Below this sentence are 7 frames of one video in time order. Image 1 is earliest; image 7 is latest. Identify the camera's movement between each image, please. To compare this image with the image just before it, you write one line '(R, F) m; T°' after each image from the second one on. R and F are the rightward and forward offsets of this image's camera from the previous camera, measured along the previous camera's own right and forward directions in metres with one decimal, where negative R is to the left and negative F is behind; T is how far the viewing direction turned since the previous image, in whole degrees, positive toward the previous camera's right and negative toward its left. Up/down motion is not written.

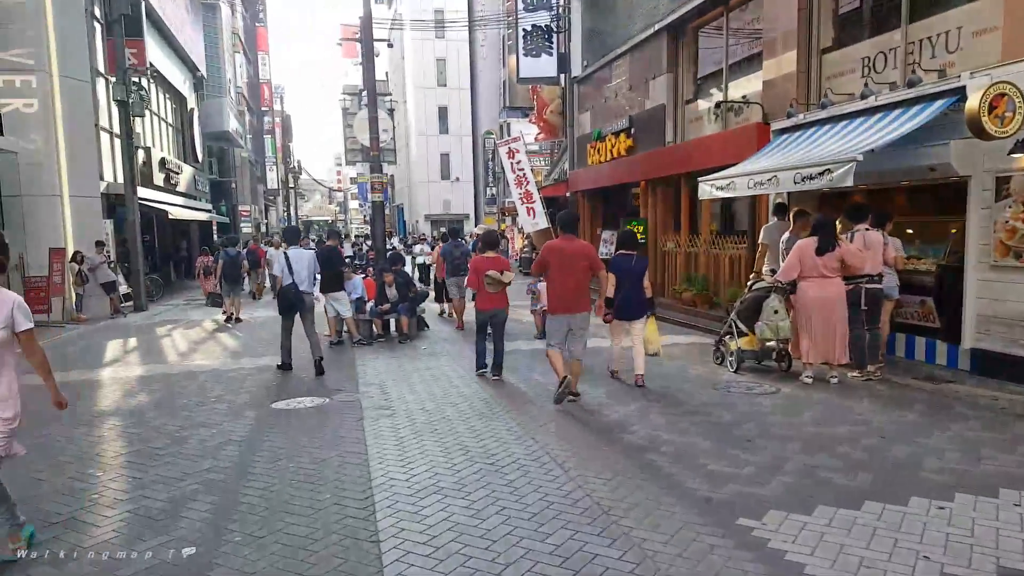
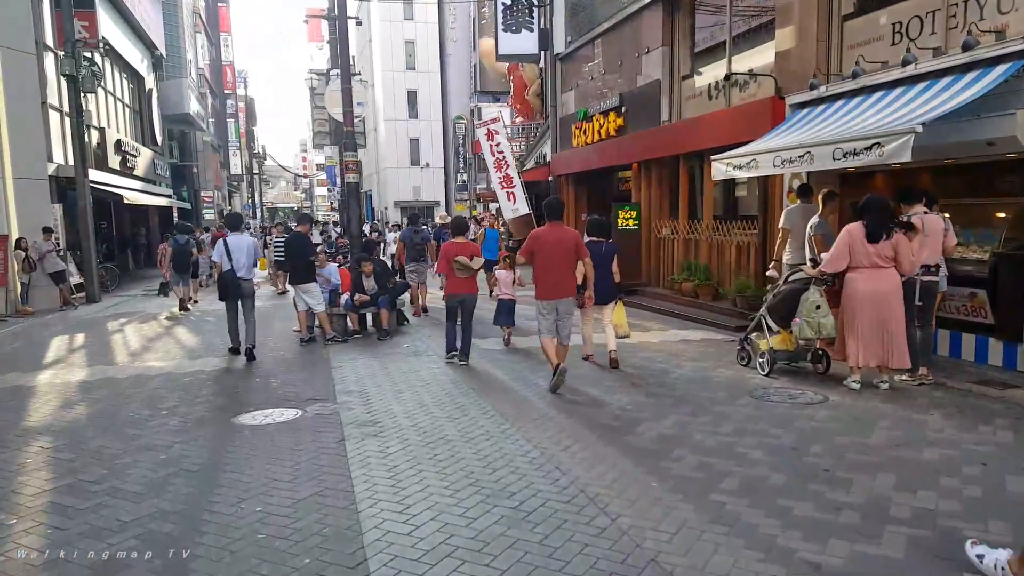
(-0.3, +1.0) m; +2°
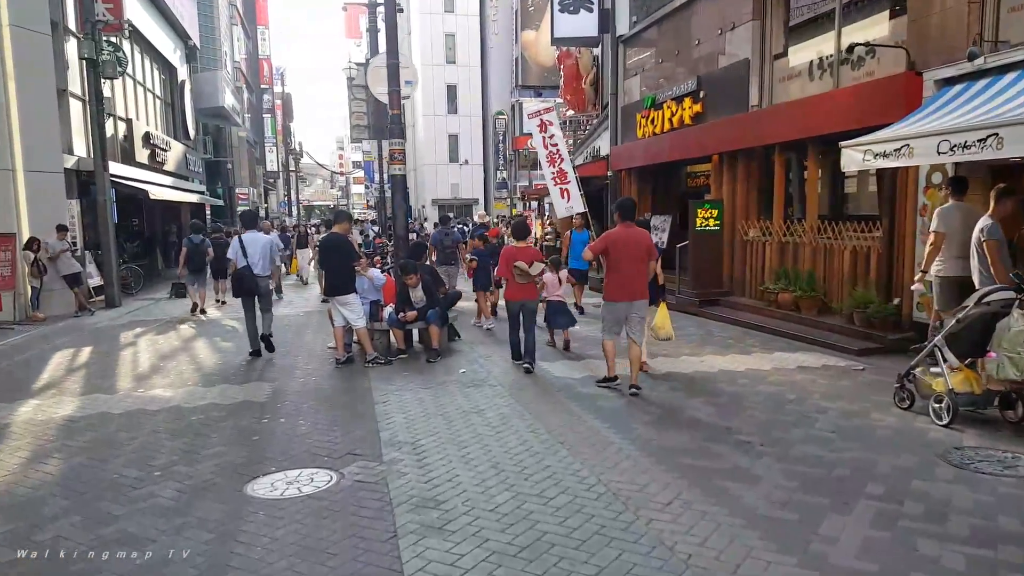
(-0.5, +1.5) m; -3°
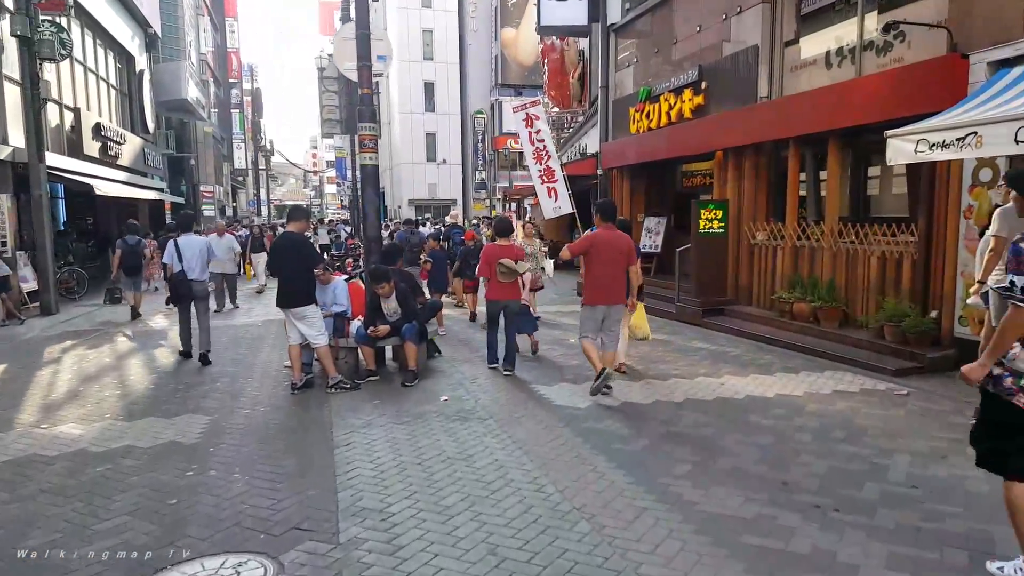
(-0.1, +1.1) m; +2°
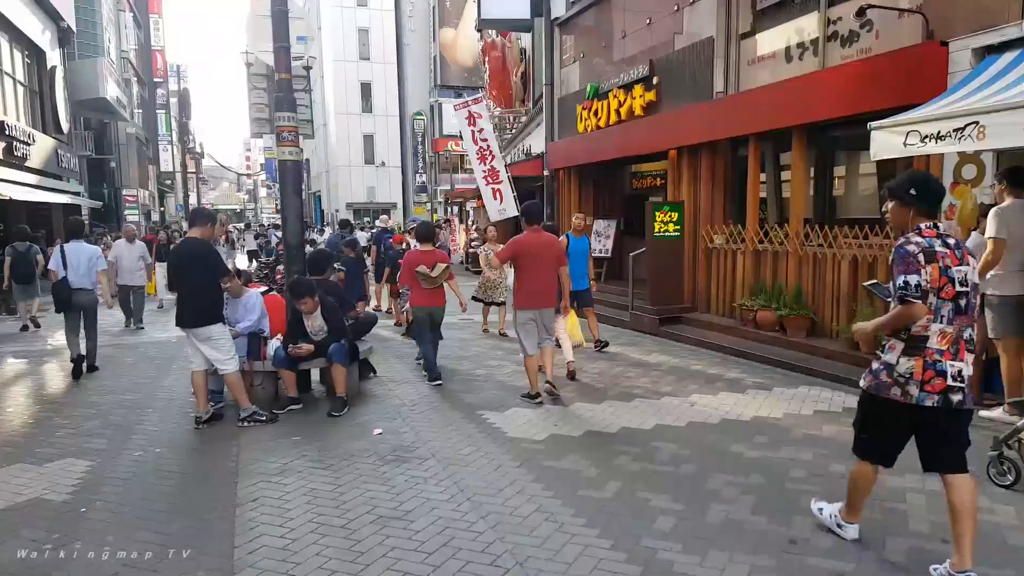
(0.0, +0.8) m; +5°
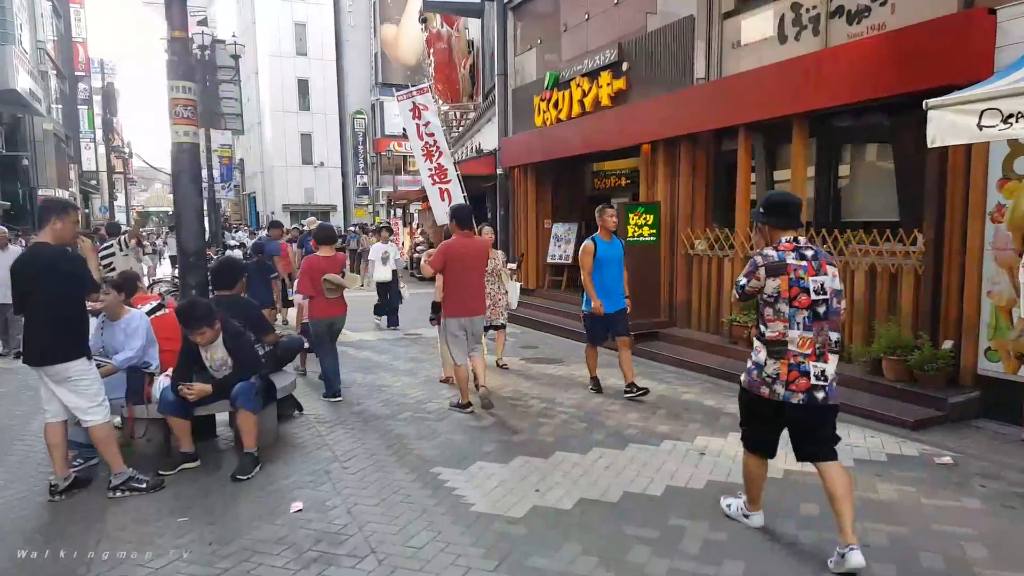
(-0.1, +1.3) m; +4°
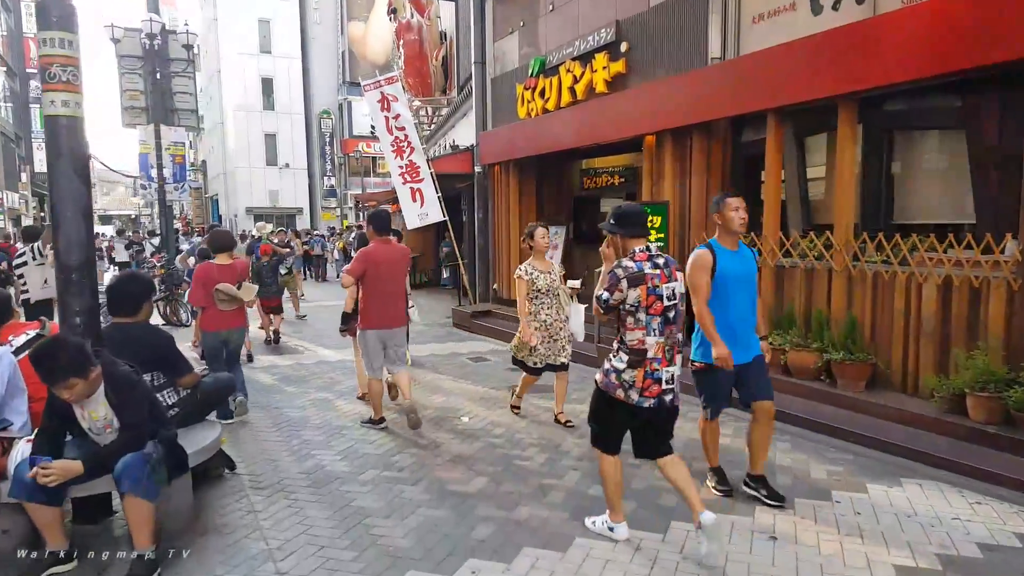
(-0.2, +1.3) m; +2°
